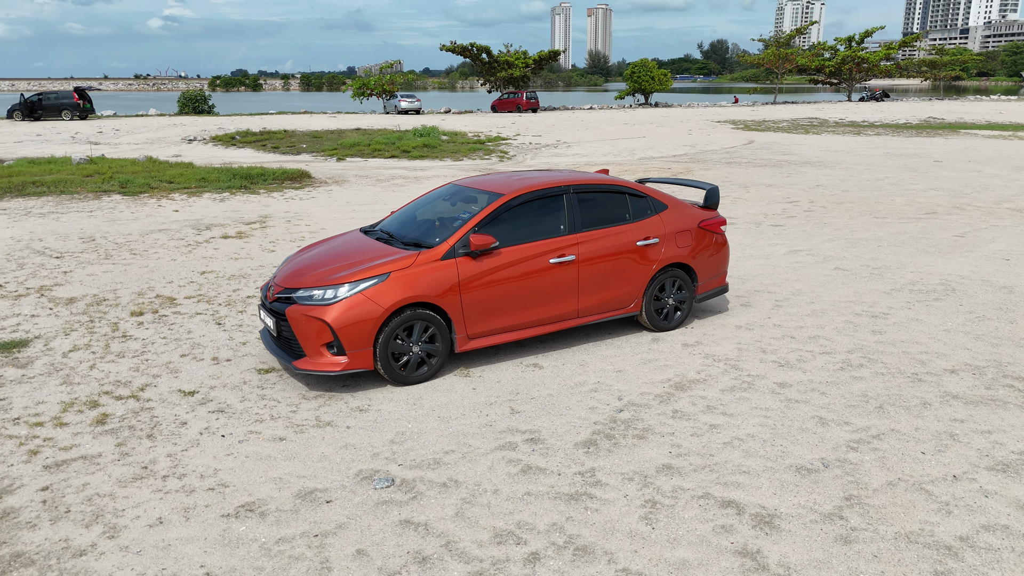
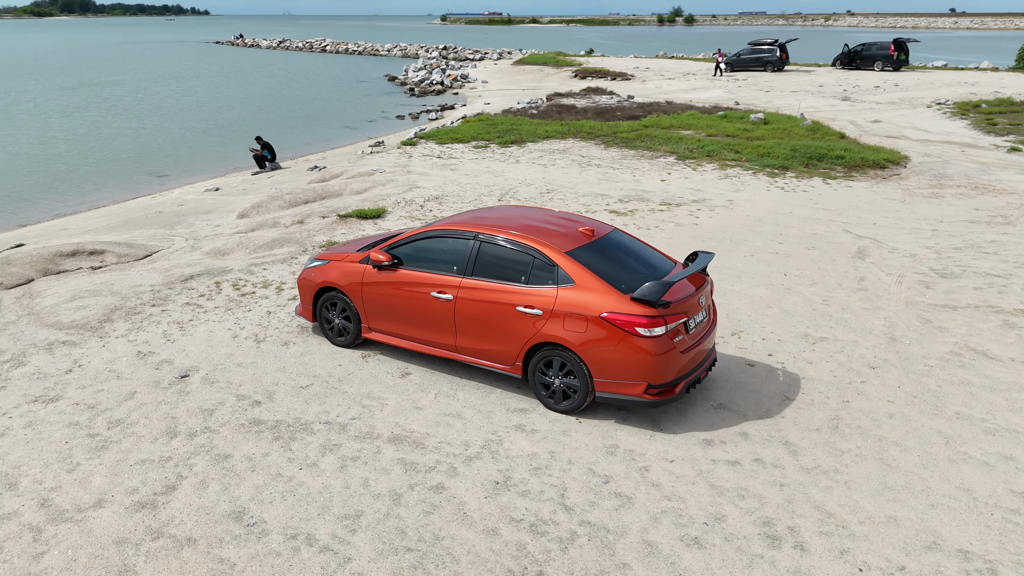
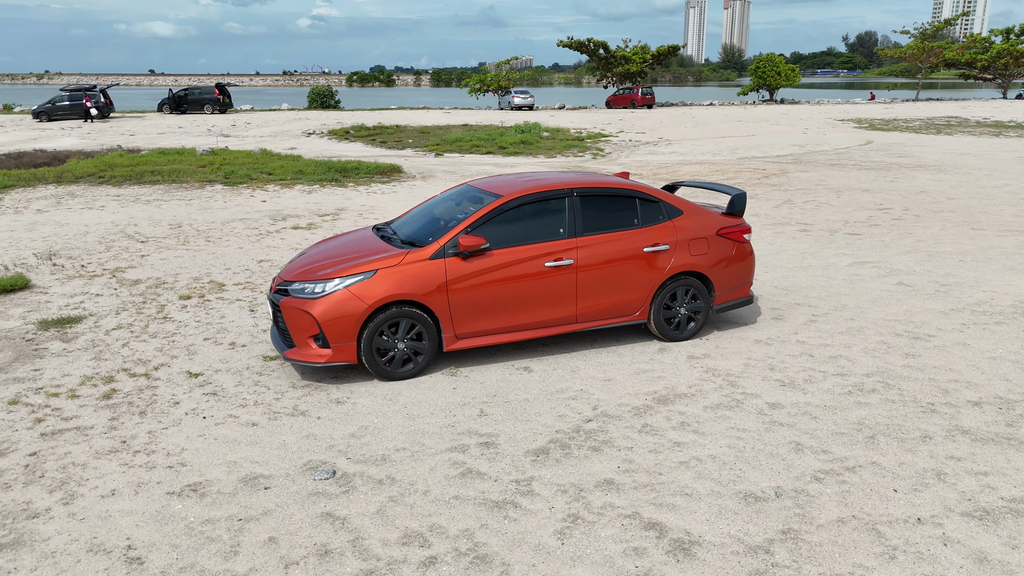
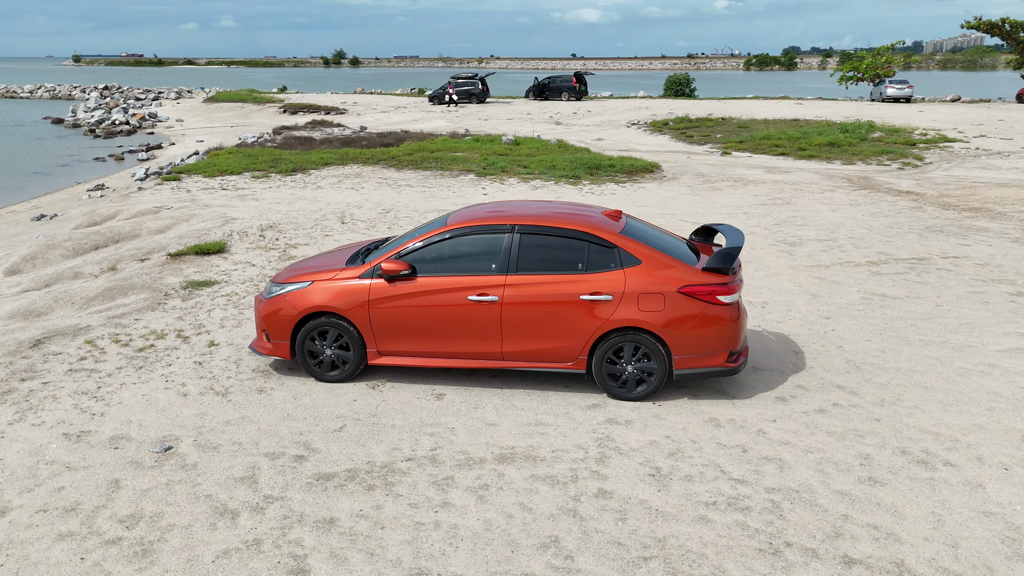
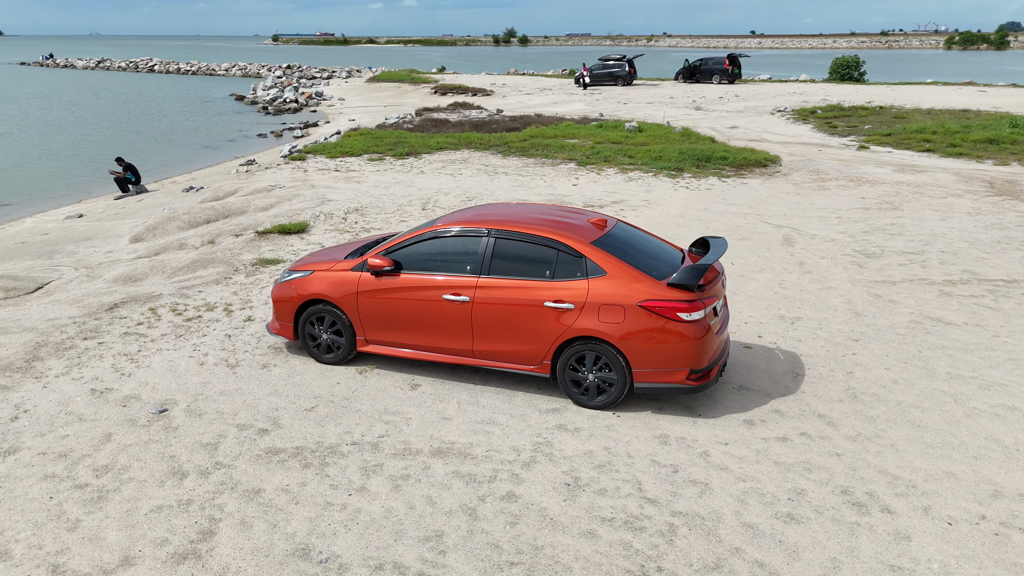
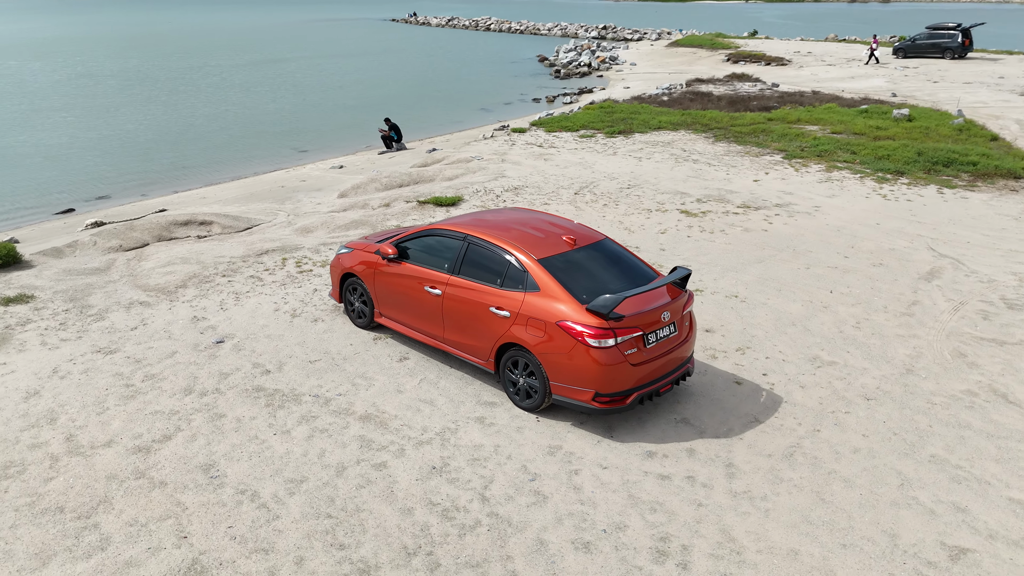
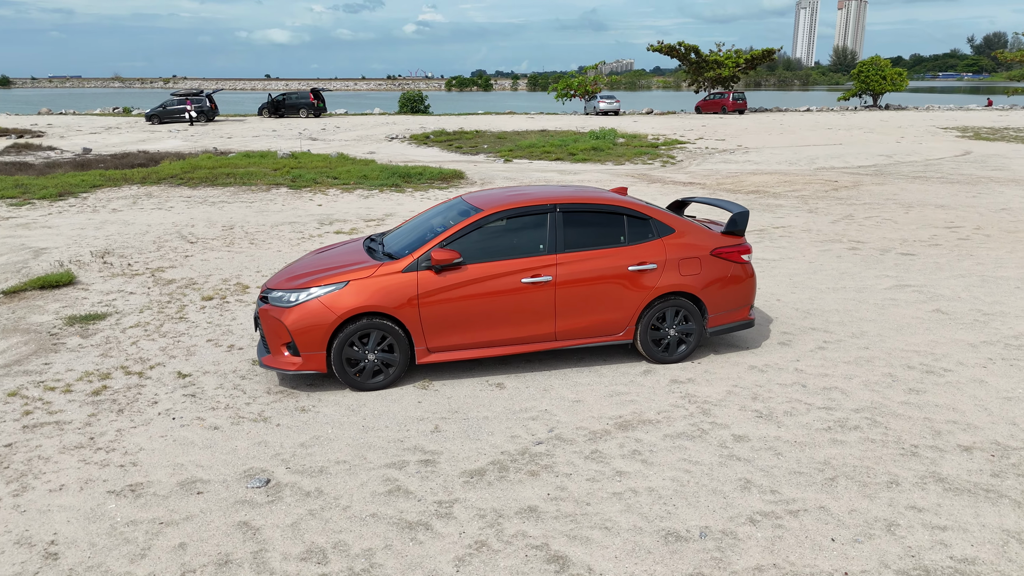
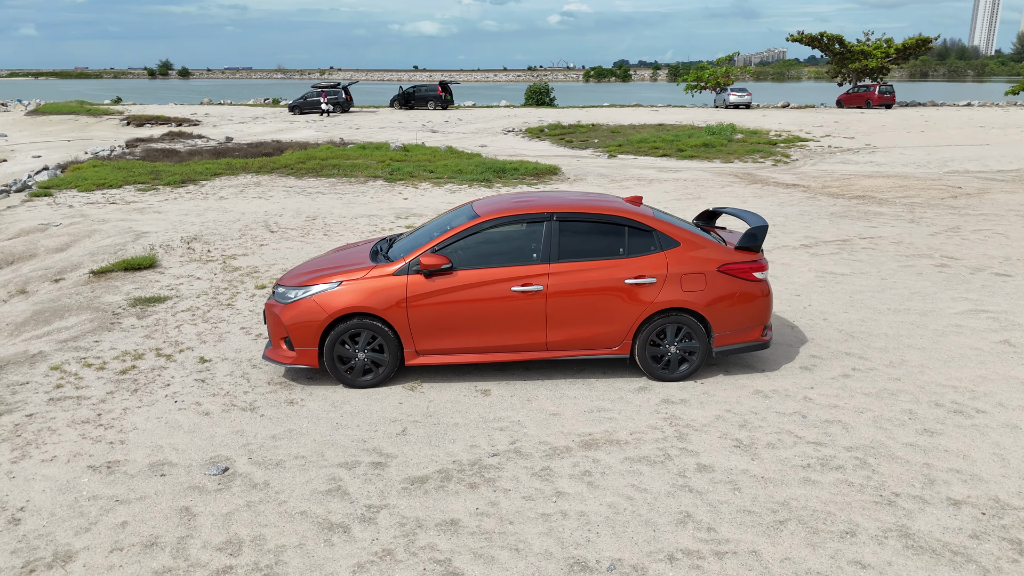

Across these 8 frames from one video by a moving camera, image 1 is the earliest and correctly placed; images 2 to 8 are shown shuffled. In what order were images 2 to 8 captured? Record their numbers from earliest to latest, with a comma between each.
3, 7, 8, 4, 5, 2, 6
